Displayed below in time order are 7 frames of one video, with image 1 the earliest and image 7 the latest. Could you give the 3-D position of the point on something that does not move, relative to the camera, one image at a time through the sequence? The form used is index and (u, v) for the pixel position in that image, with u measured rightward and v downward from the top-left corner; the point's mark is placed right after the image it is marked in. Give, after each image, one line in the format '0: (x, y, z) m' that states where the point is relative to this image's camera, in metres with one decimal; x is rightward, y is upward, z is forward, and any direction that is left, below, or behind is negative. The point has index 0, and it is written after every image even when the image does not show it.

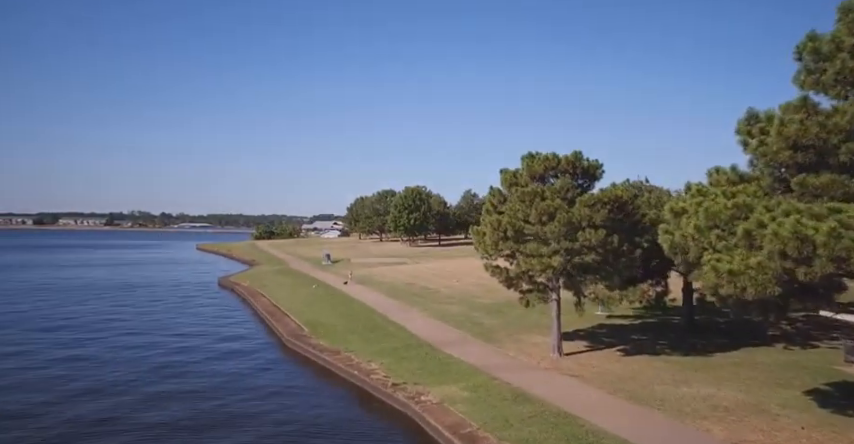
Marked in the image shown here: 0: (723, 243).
0: (+6.1, -0.4, +11.8) m
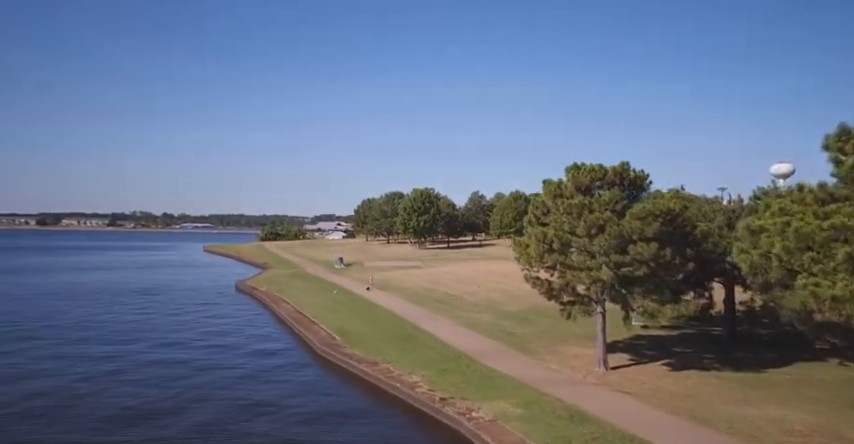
0: (+7.7, -0.9, +11.2) m
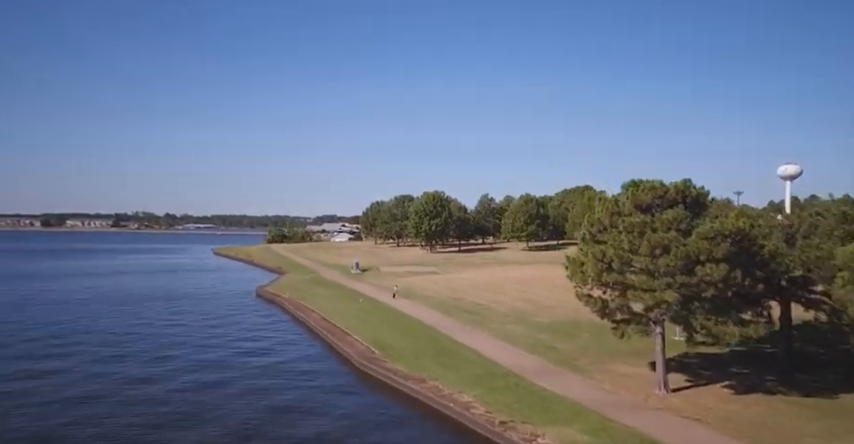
0: (+9.6, -1.5, +10.5) m
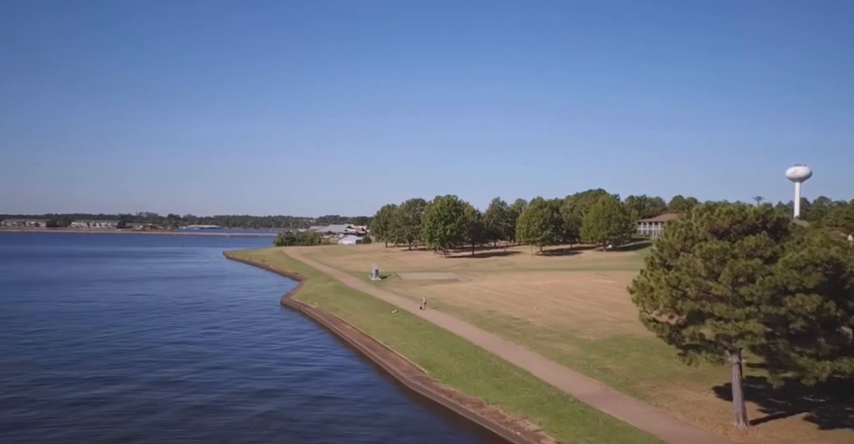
0: (+12.0, -2.4, +9.5) m
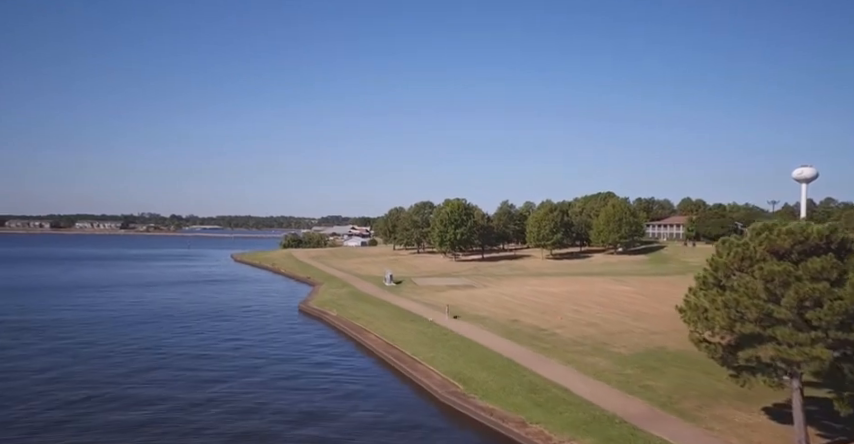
0: (+13.7, -3.1, +8.8) m
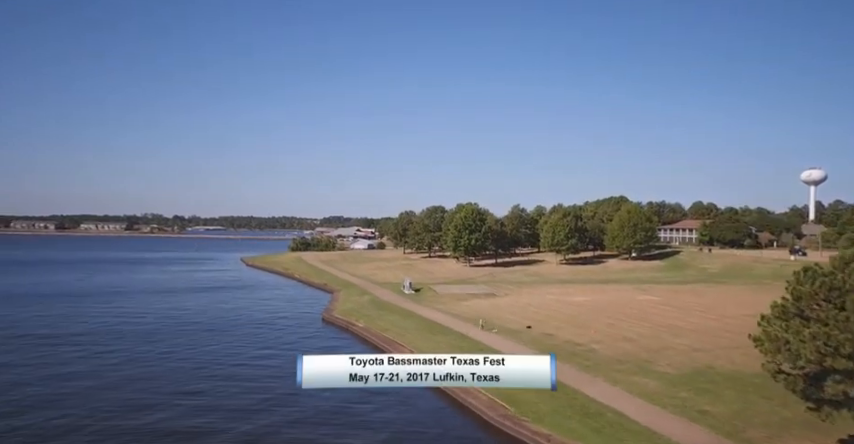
0: (+16.1, -4.1, +7.7) m
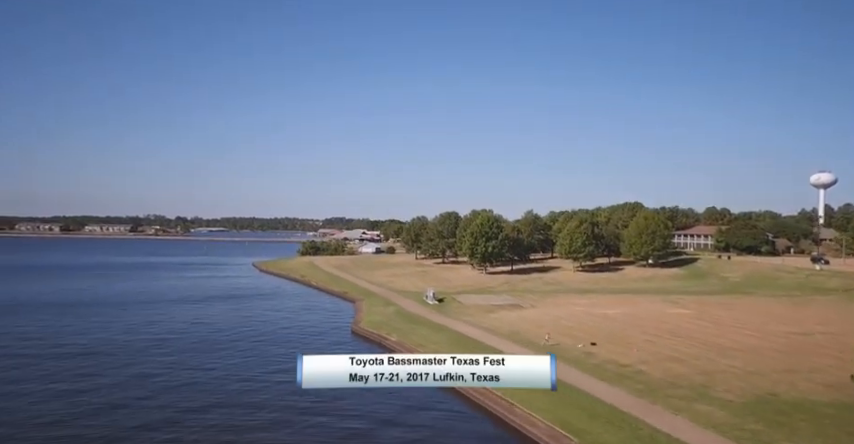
0: (+19.1, -5.2, +5.6) m
